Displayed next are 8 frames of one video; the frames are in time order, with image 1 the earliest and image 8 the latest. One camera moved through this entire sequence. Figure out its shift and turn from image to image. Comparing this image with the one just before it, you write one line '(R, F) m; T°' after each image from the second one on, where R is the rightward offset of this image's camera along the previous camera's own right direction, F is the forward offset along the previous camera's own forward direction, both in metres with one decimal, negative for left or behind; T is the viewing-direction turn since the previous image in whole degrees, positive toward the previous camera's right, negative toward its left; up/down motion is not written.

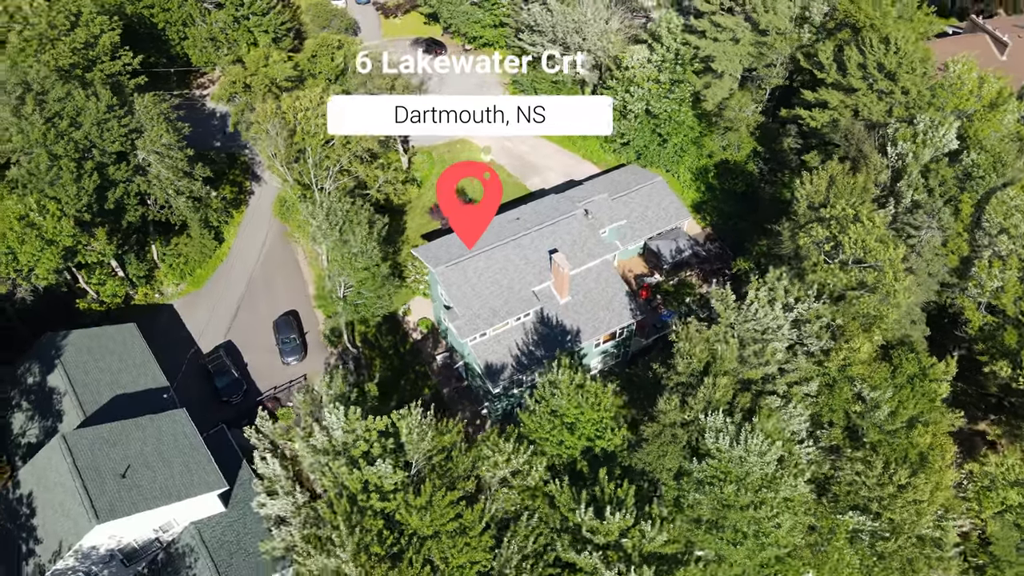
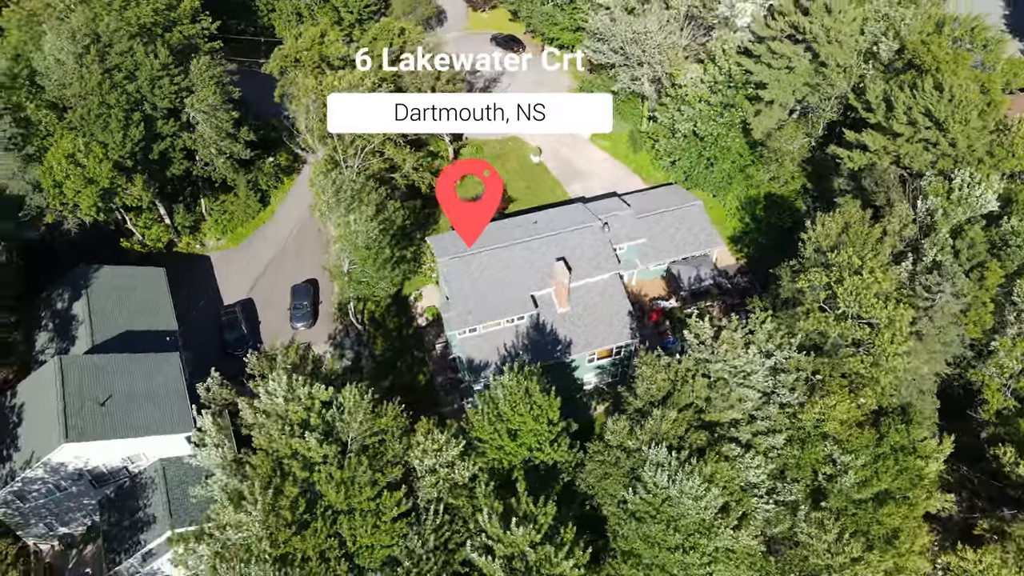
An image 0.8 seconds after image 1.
(+6.0, +0.4) m; -8°
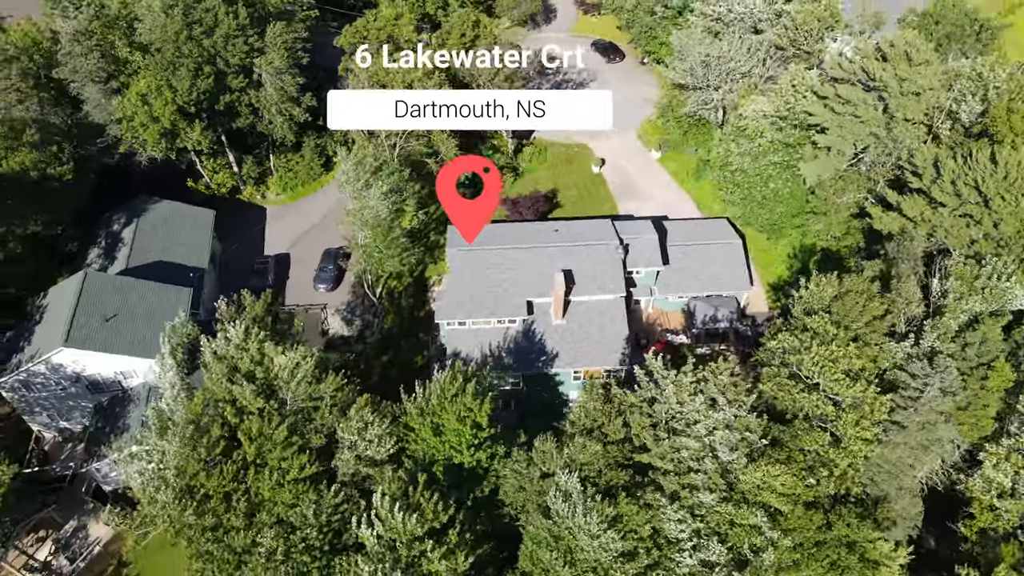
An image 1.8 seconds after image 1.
(+7.5, +0.7) m; -10°
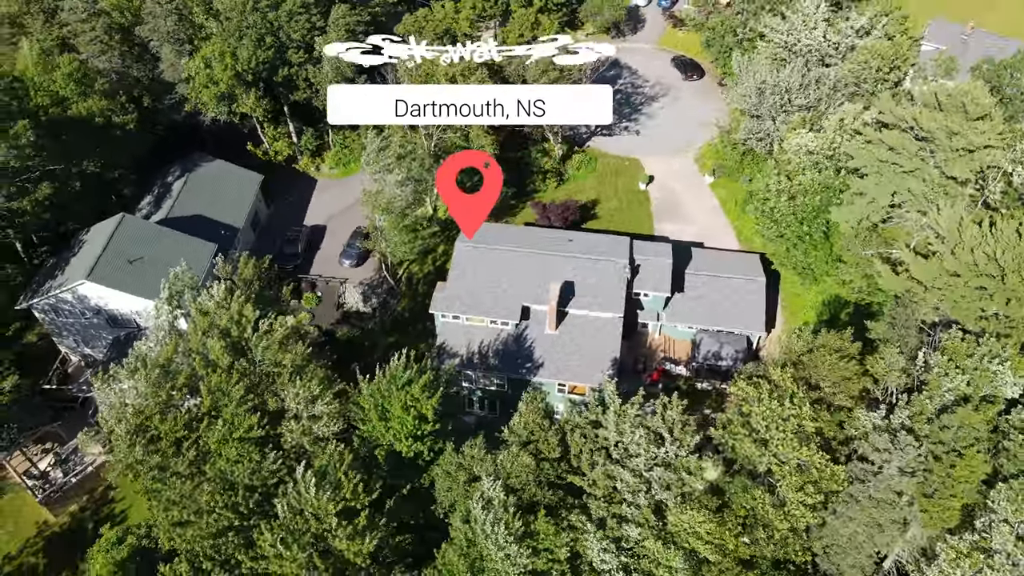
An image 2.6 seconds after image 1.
(+6.0, +0.4) m; -8°
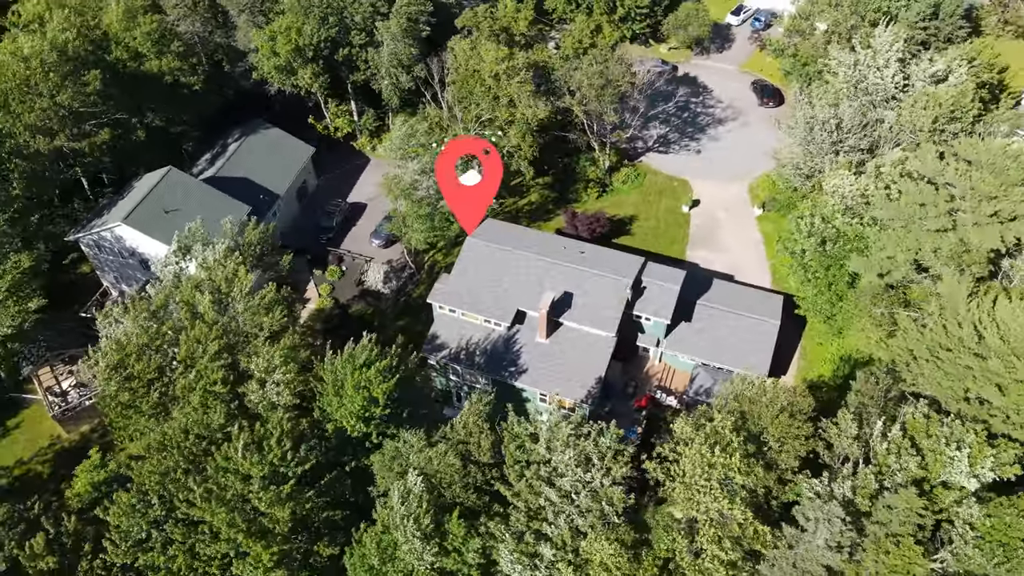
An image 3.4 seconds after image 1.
(+6.0, +0.4) m; -8°
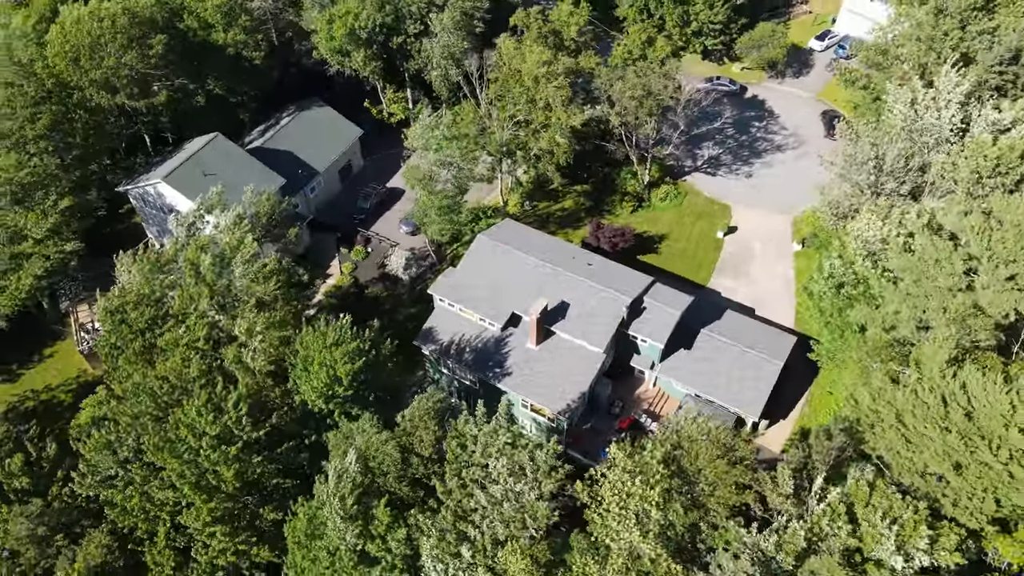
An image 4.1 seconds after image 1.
(+5.3, +0.4) m; -7°
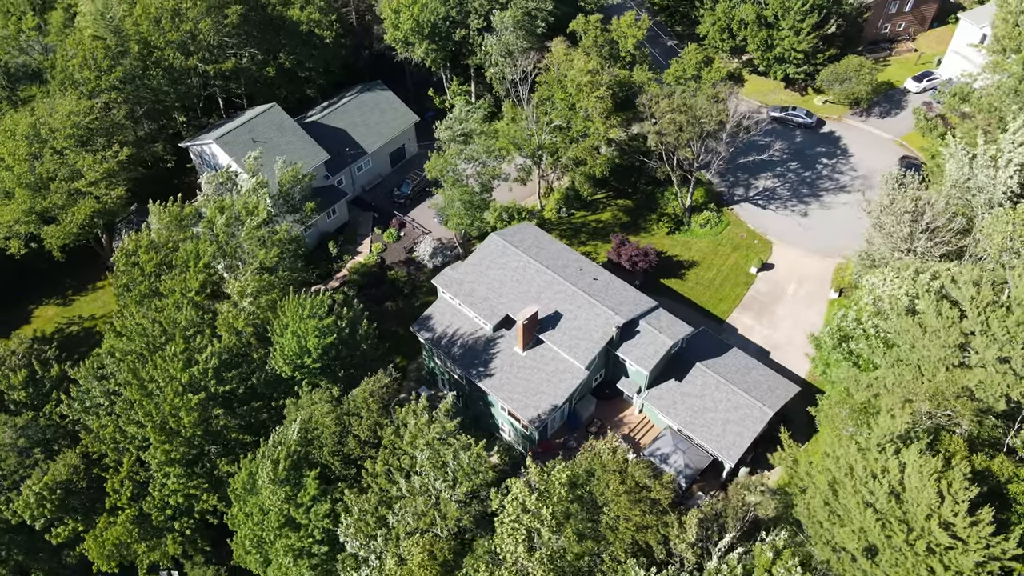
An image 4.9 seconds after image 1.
(+6.0, +0.4) m; -8°
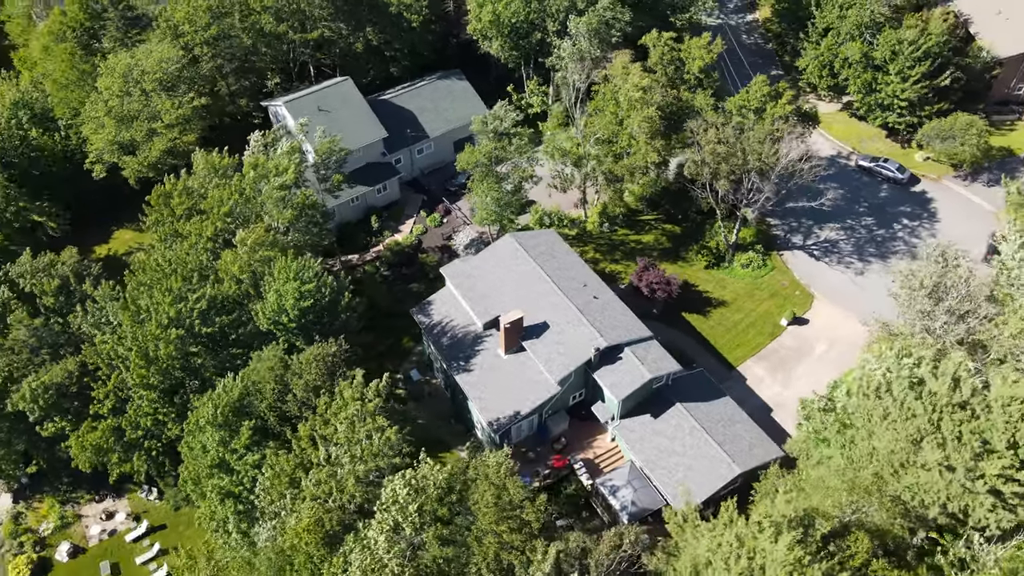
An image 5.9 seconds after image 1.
(+7.4, +0.7) m; -10°
